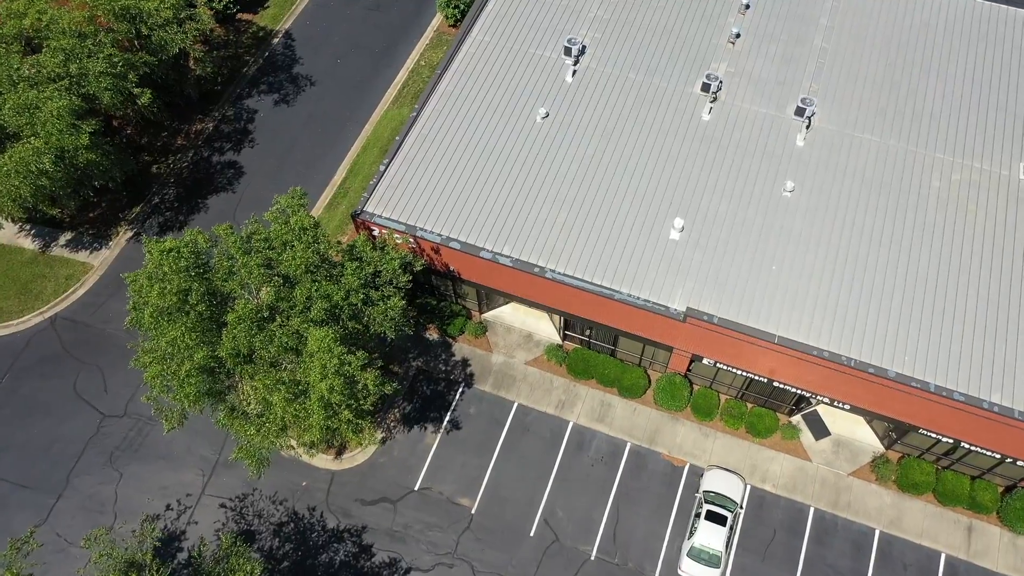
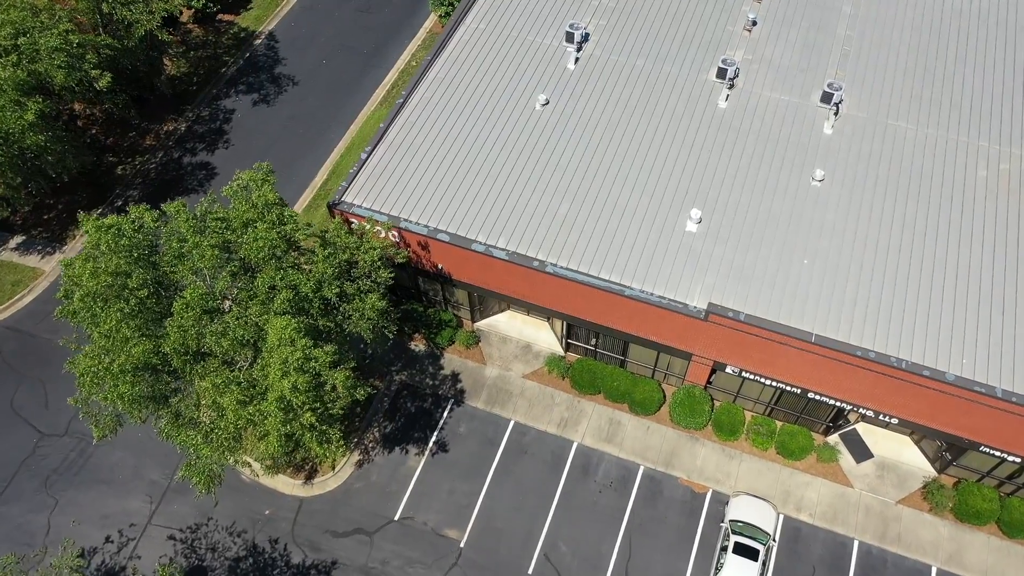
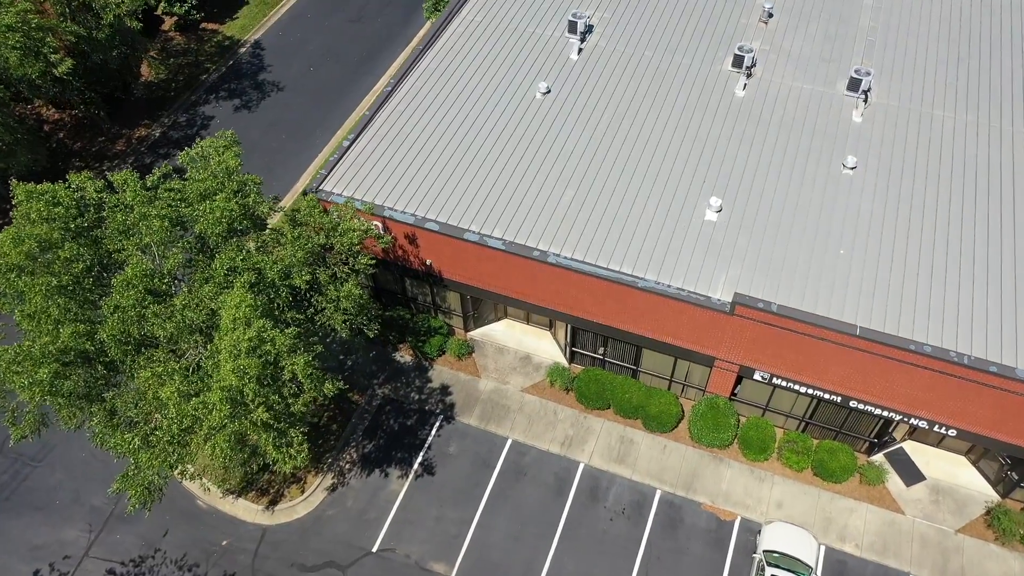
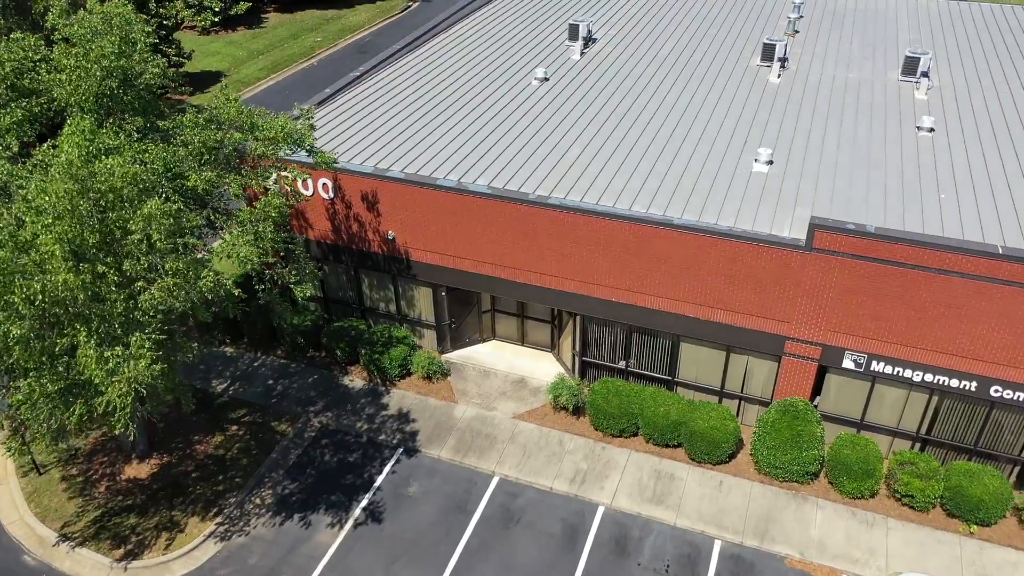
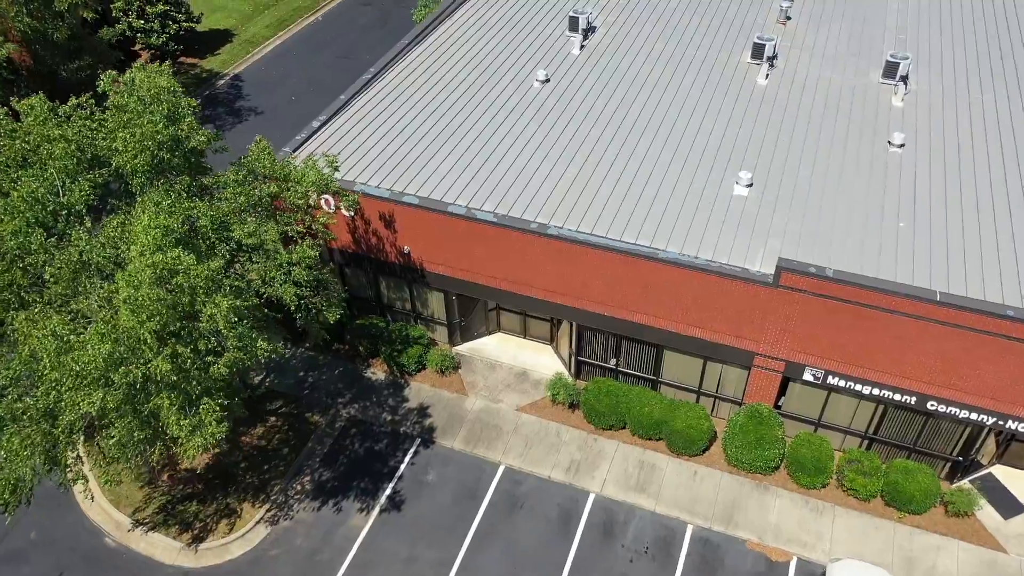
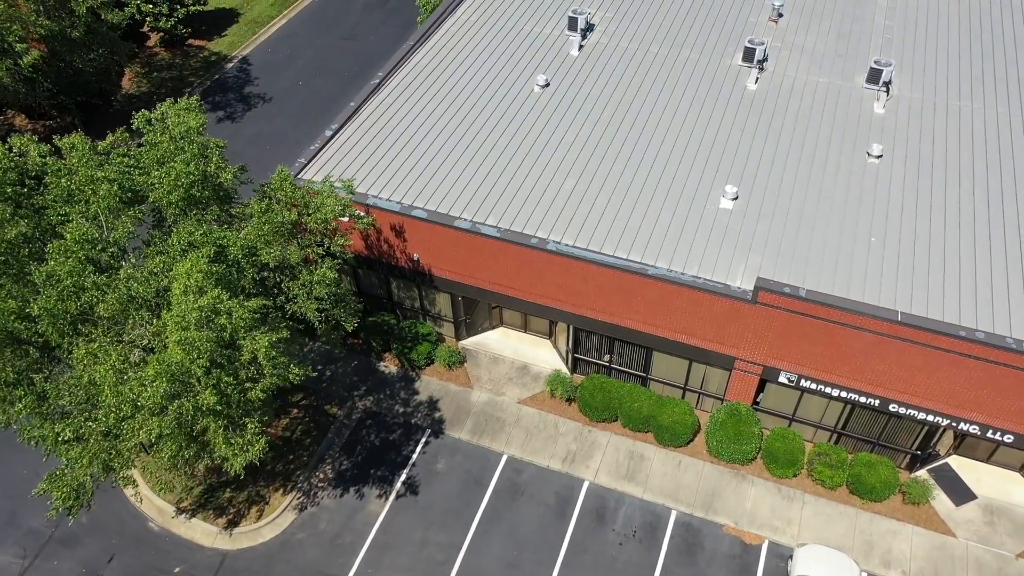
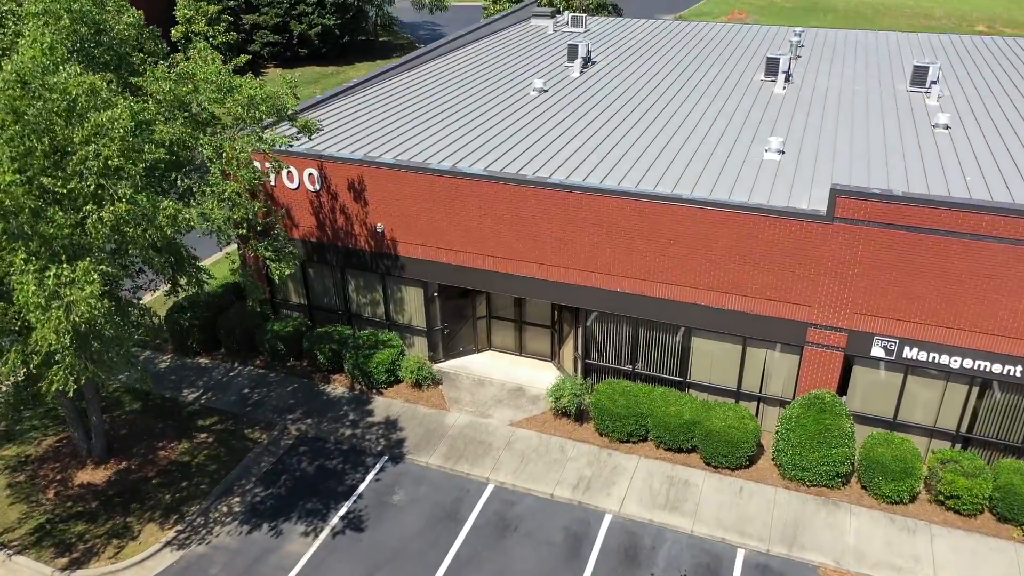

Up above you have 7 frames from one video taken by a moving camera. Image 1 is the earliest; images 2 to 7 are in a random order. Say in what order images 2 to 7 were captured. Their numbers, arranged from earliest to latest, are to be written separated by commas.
2, 3, 6, 5, 4, 7
